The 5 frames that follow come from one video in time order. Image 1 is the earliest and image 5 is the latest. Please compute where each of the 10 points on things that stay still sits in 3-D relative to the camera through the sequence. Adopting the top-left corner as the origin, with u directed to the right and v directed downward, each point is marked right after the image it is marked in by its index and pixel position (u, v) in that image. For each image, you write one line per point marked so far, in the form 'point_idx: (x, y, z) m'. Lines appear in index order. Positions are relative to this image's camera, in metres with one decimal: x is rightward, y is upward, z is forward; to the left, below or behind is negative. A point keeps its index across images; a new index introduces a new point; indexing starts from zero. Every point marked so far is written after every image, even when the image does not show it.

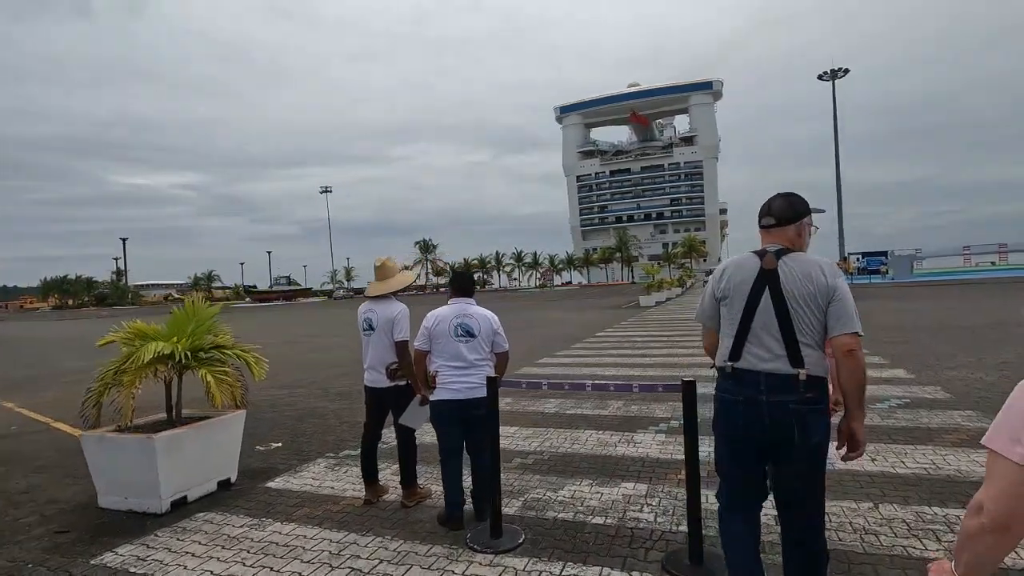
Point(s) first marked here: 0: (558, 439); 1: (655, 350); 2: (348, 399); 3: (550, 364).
0: (+0.5, -1.7, +6.0) m
1: (+3.6, -1.5, +13.1) m
2: (-2.8, -1.8, +9.1) m
3: (+0.8, -1.7, +11.8) m
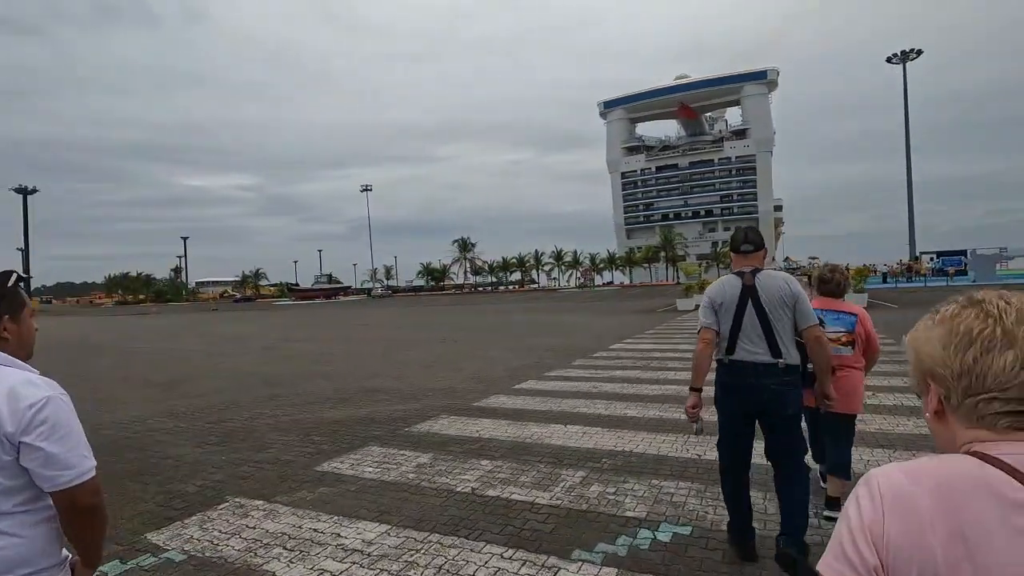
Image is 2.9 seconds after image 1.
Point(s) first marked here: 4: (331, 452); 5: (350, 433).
0: (-0.5, -1.8, +3.4) m
1: (+3.1, -1.6, +10.2) m
2: (-3.6, -1.9, +6.8) m
3: (+0.3, -1.7, +9.2) m
4: (-2.0, -1.8, +6.0) m
5: (-2.1, -1.8, +6.8) m
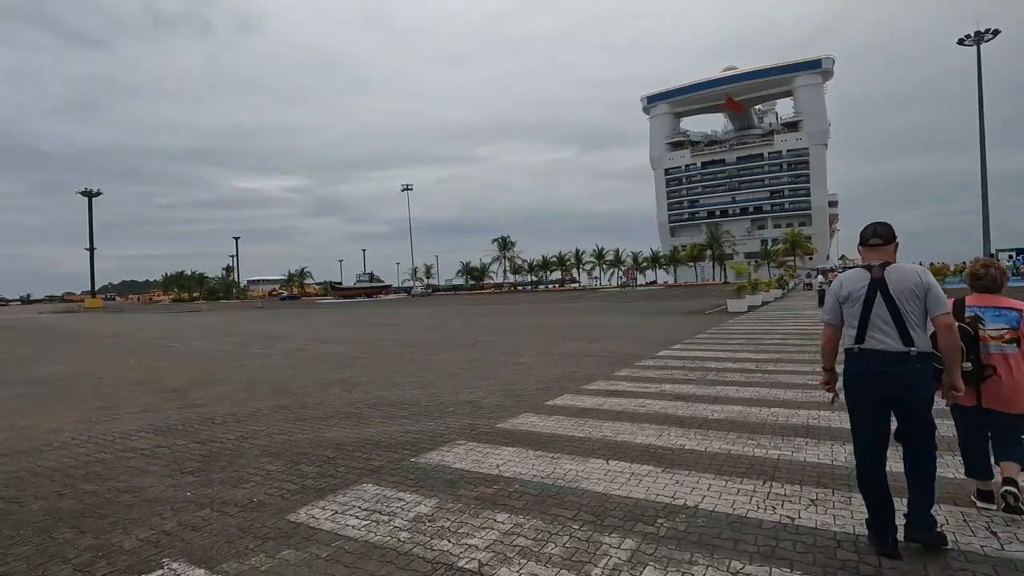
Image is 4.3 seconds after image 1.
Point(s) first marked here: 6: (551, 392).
0: (-0.5, -1.8, +2.2) m
1: (+3.7, -1.6, +8.7) m
2: (-3.3, -1.9, +5.8) m
3: (+0.7, -1.8, +7.9) m
4: (-1.8, -1.8, +4.9) m
5: (-1.8, -1.8, +5.6) m
6: (+0.7, -1.8, +9.0) m
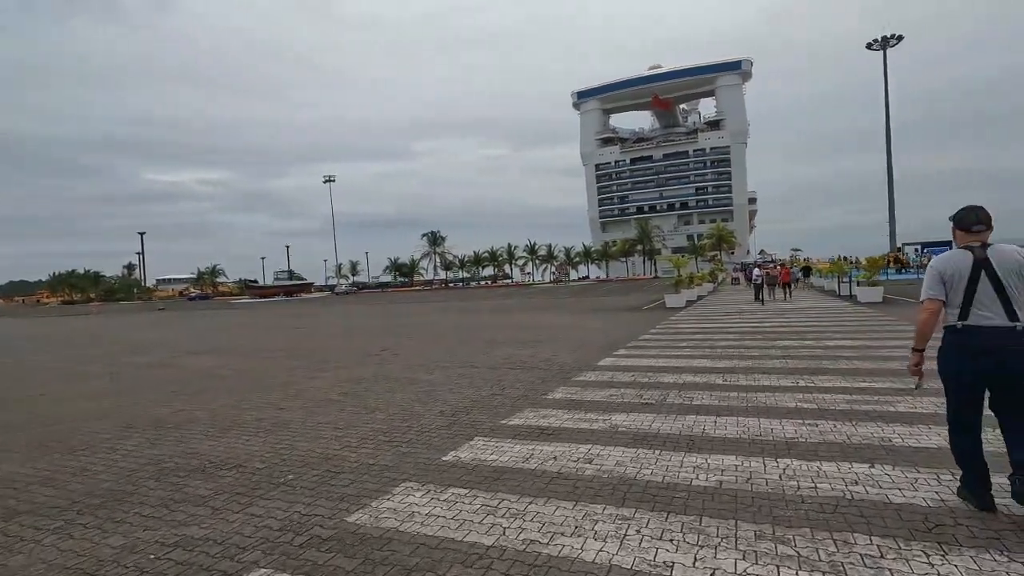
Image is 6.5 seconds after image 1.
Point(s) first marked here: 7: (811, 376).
0: (-0.9, -1.8, -0.7) m
1: (+2.4, -1.5, +6.3) m
2: (-4.1, -1.9, +2.6) m
3: (-0.4, -1.7, +5.1) m
4: (-2.6, -1.8, +1.8) m
5: (-2.6, -1.8, +2.6) m
6: (-0.7, -1.7, +6.2) m
7: (+4.8, -1.4, +8.6) m
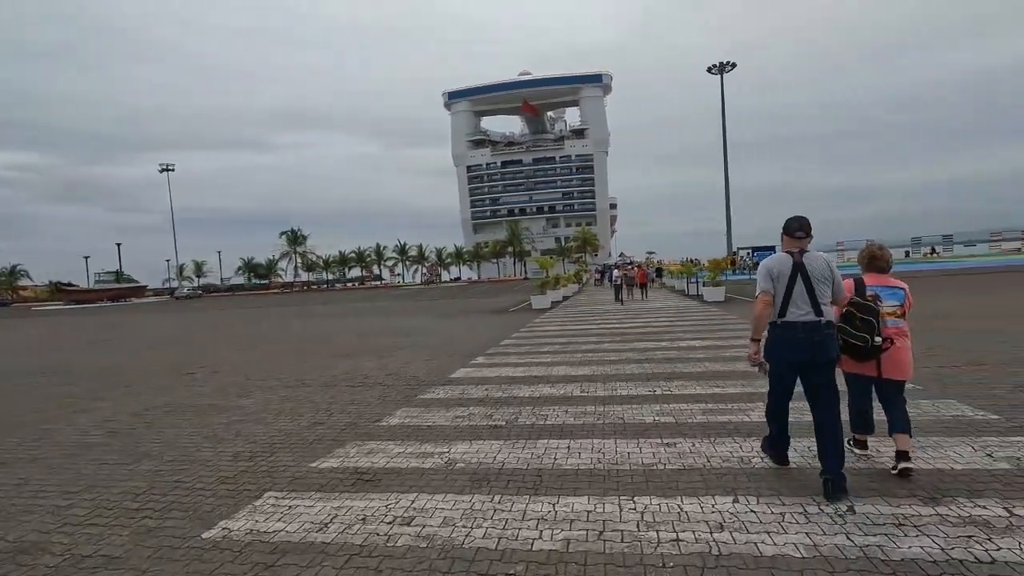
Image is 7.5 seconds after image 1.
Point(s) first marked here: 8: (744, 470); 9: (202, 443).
0: (-1.0, -1.8, -2.1) m
1: (+0.5, -1.6, +5.4) m
2: (-4.9, -2.0, +0.3) m
3: (-1.9, -1.8, +3.6) m
4: (-3.2, -1.9, -0.1) m
5: (-3.4, -1.9, +0.7) m
6: (-2.4, -1.8, +4.7) m
7: (+2.4, -1.4, +8.2) m
8: (+1.9, -1.5, +4.5) m
9: (-3.6, -1.8, +6.2) m
